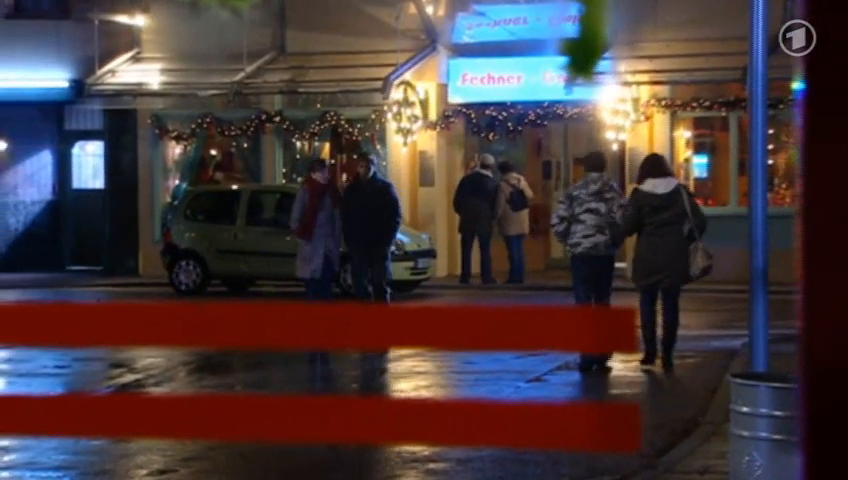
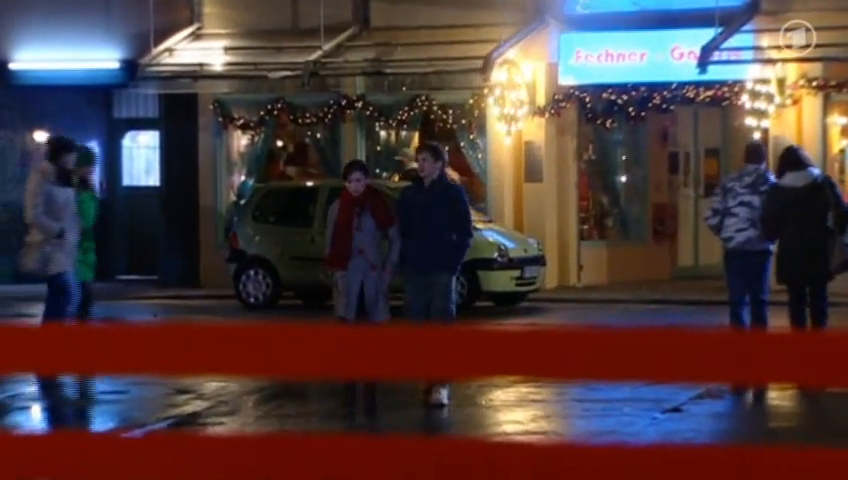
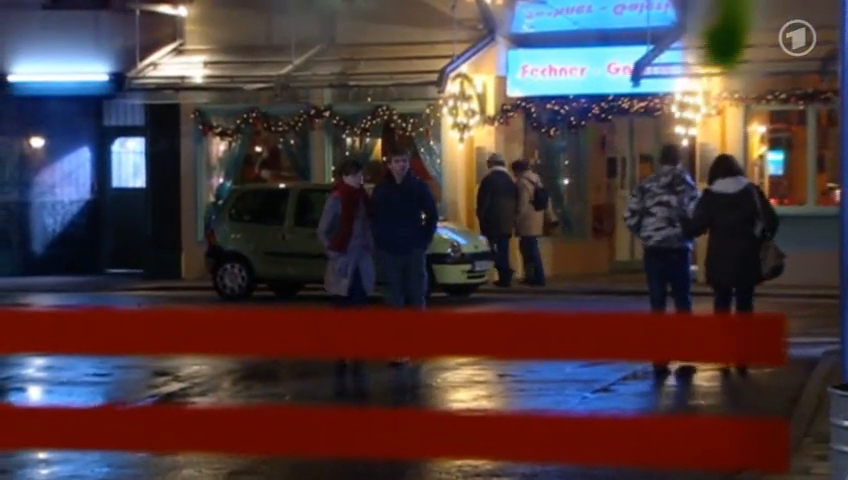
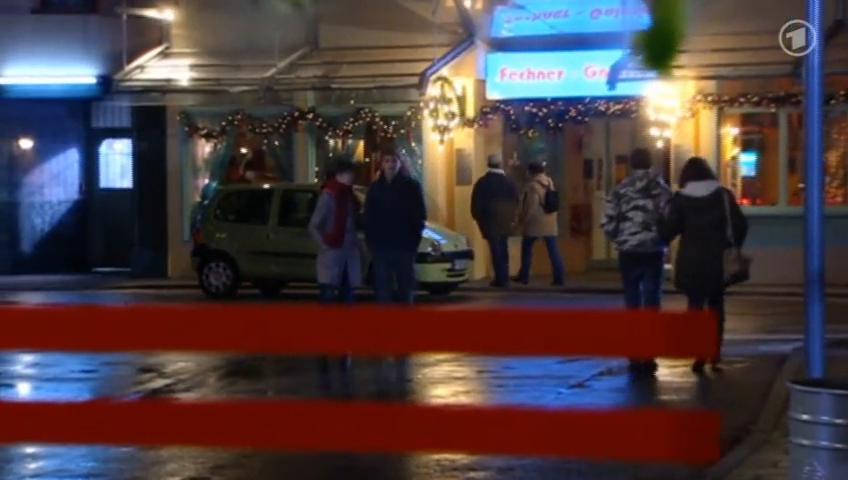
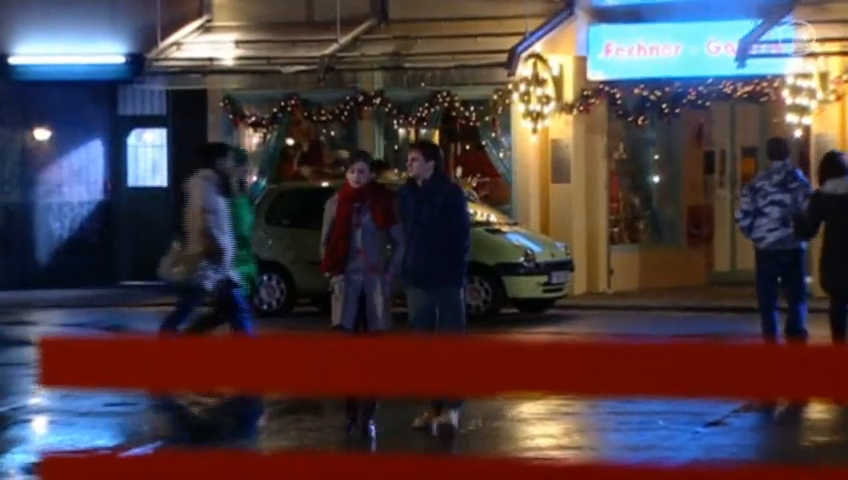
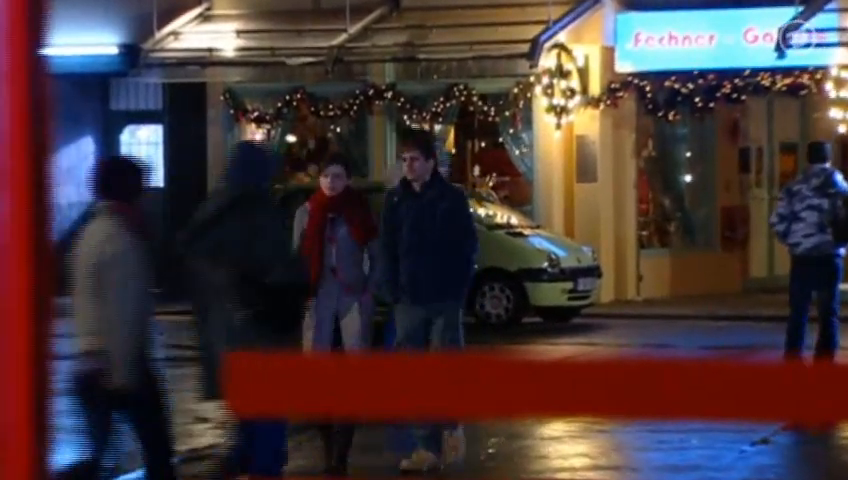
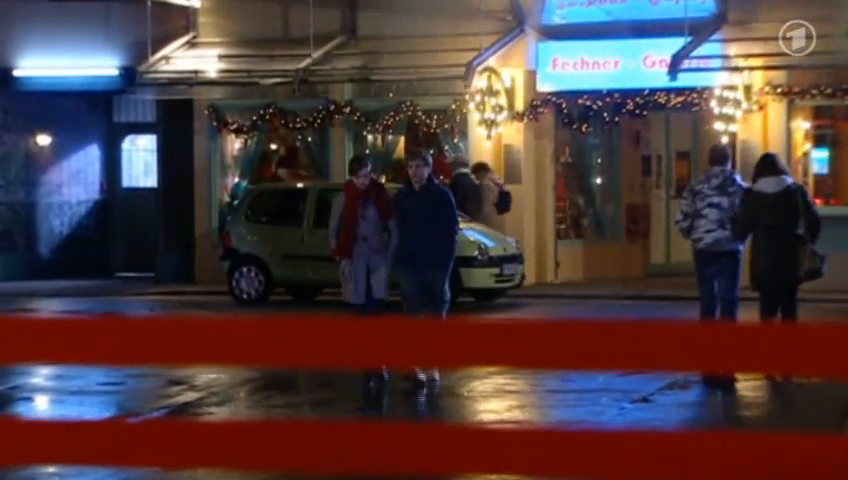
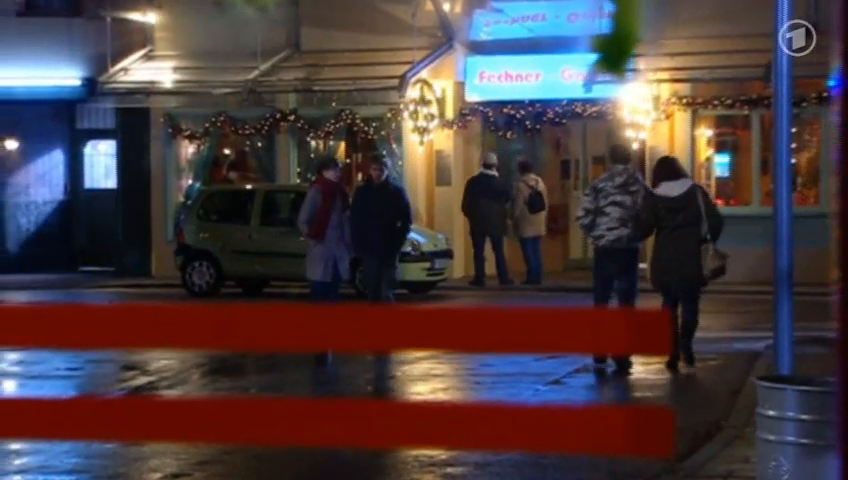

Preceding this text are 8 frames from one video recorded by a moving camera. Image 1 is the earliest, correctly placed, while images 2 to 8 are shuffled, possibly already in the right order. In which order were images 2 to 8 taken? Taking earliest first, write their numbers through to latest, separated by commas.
8, 4, 3, 7, 2, 5, 6
